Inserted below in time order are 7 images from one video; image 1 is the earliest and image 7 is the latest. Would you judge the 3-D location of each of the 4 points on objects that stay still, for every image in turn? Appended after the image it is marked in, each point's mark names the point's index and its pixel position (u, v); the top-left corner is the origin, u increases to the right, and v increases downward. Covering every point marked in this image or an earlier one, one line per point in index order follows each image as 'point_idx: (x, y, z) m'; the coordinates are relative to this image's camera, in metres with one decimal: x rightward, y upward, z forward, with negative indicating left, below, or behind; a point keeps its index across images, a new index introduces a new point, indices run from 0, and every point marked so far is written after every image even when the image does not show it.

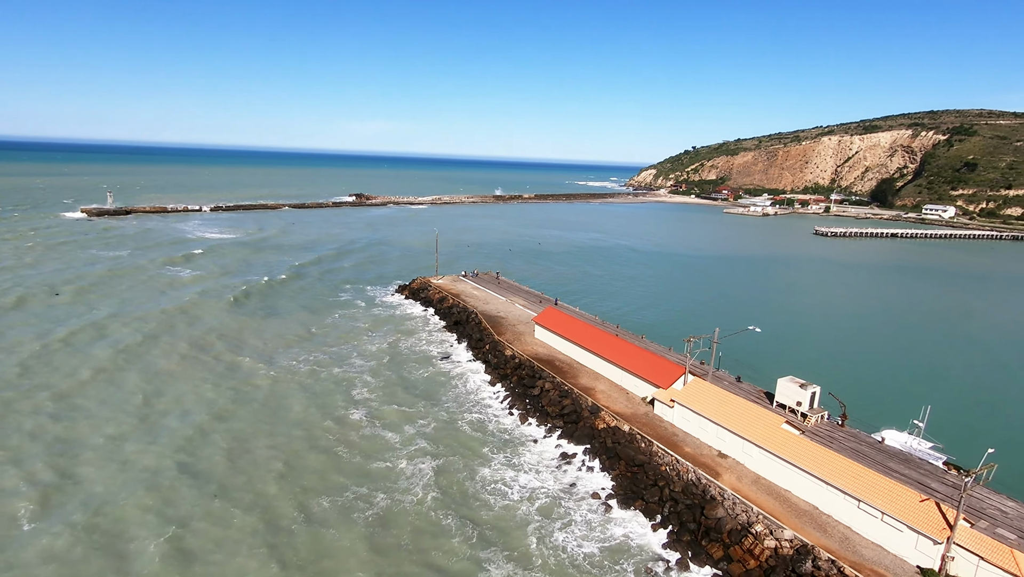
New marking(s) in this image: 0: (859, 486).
0: (+8.5, -4.8, +13.4) m
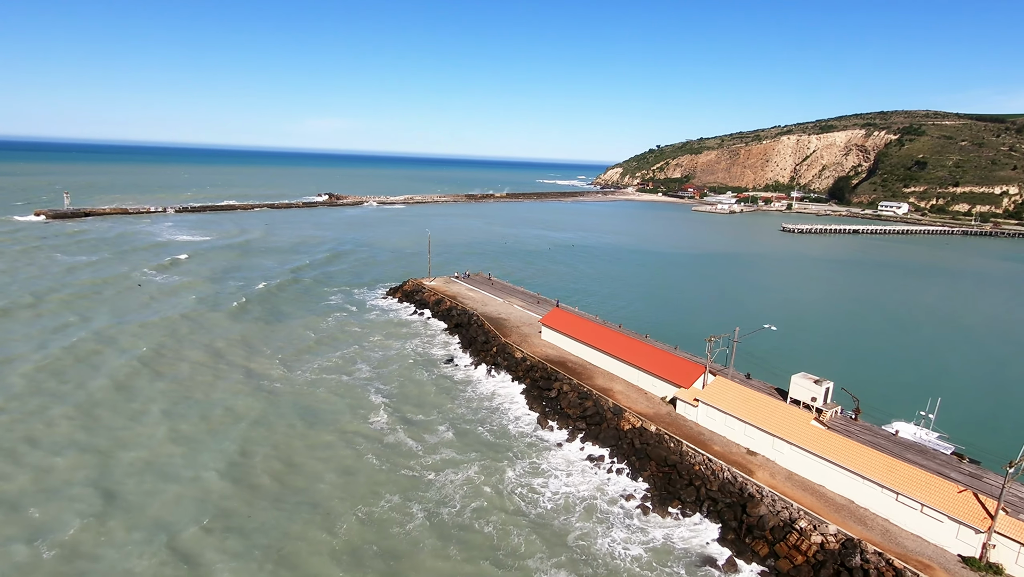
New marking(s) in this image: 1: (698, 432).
0: (+9.7, -4.8, +13.8) m
1: (+6.1, -4.7, +18.0) m
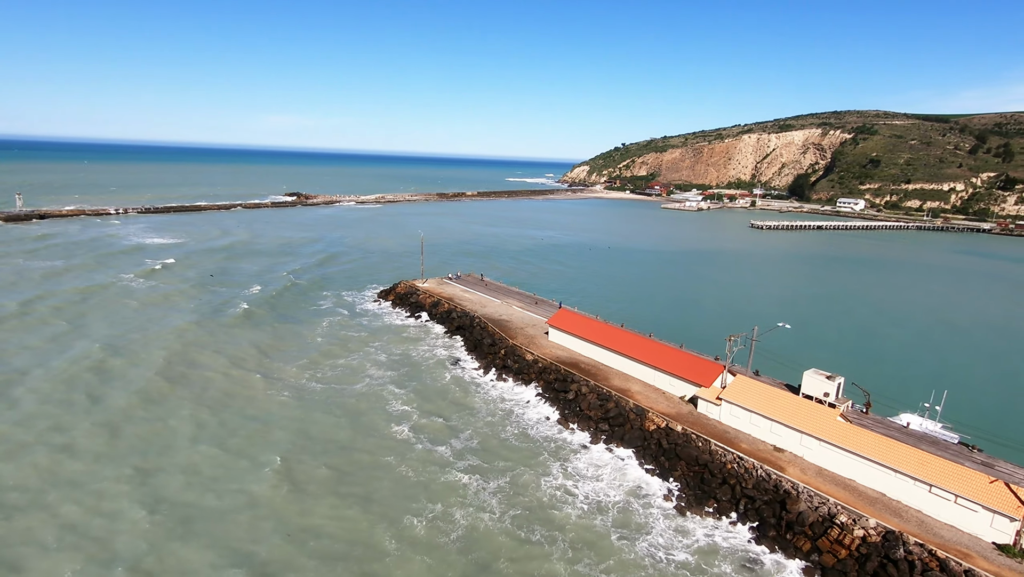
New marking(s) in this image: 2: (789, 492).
0: (+10.8, -4.8, +14.3) m
1: (+7.0, -4.7, +18.3) m
2: (+7.7, -5.6, +15.2) m
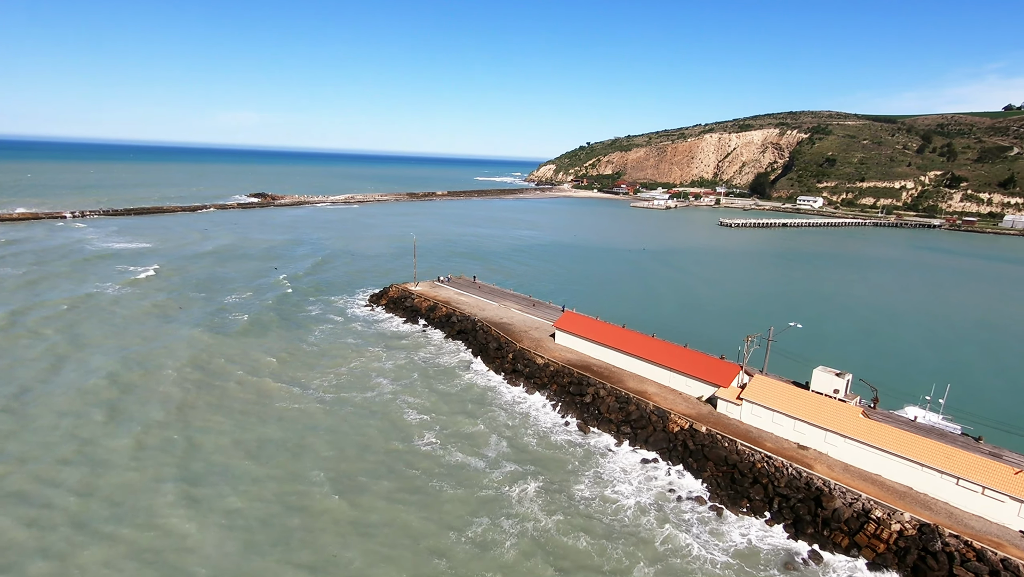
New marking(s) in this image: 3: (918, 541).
0: (+12.0, -4.8, +14.9) m
1: (+7.9, -4.8, +18.6) m
2: (+8.8, -5.7, +15.5) m
3: (+10.1, -6.3, +13.7) m
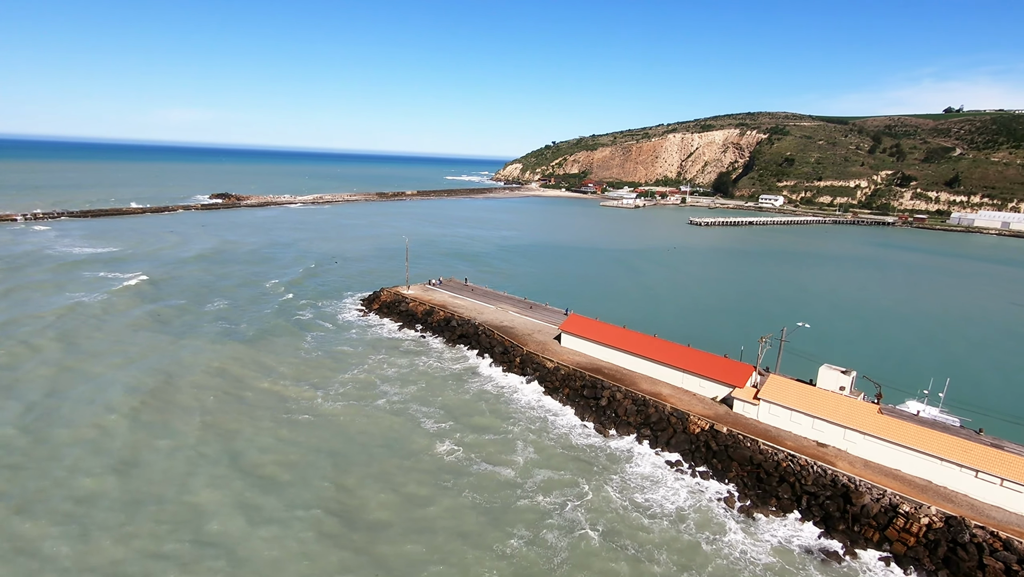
0: (+13.0, -4.8, +15.6) m
1: (+8.8, -4.9, +19.0) m
2: (+9.8, -5.7, +16.0) m
3: (+11.3, -6.4, +14.3) m
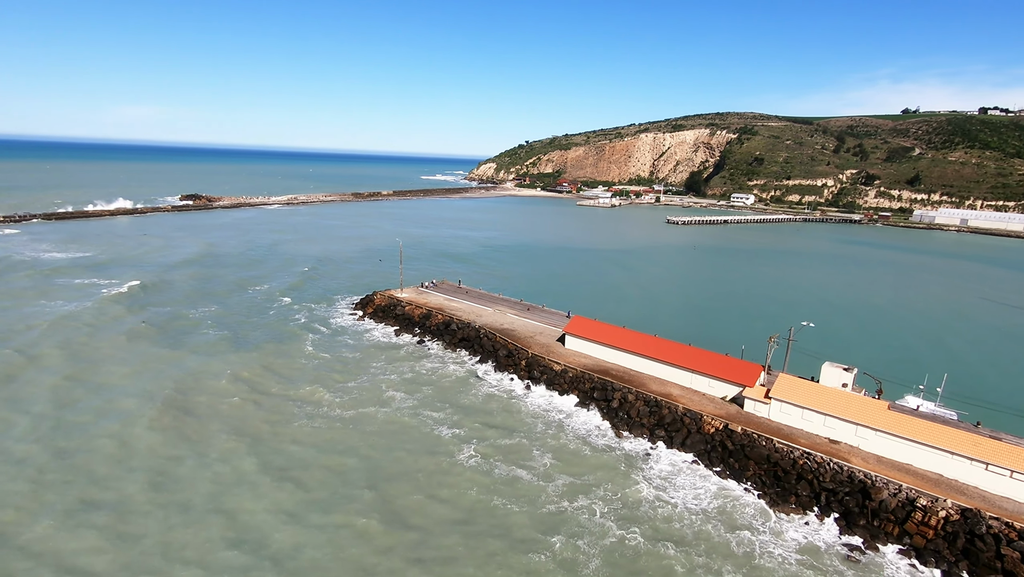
0: (+13.8, -4.8, +16.2) m
1: (+9.4, -4.9, +19.4) m
2: (+10.6, -5.8, +16.4) m
3: (+12.2, -6.4, +14.8) m
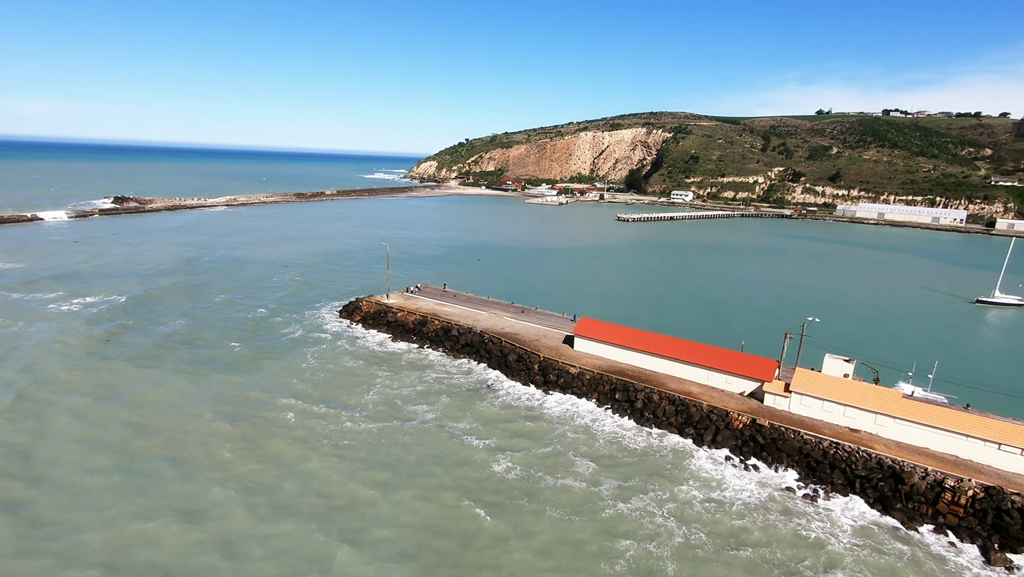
0: (+15.4, -4.6, +17.6) m
1: (+10.6, -4.8, +20.3) m
2: (+12.2, -5.7, +17.5) m
3: (+14.0, -6.3, +16.1) m
